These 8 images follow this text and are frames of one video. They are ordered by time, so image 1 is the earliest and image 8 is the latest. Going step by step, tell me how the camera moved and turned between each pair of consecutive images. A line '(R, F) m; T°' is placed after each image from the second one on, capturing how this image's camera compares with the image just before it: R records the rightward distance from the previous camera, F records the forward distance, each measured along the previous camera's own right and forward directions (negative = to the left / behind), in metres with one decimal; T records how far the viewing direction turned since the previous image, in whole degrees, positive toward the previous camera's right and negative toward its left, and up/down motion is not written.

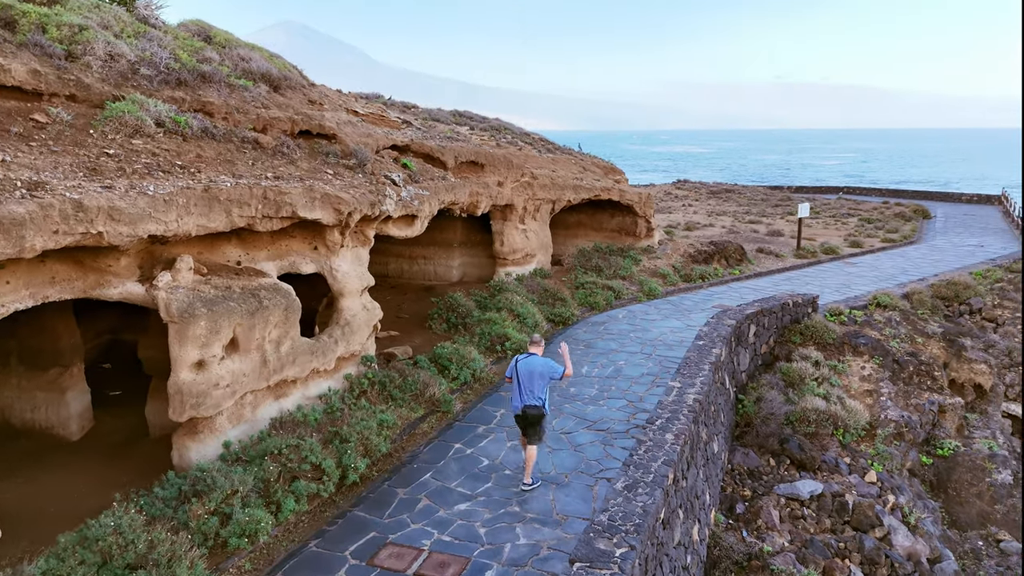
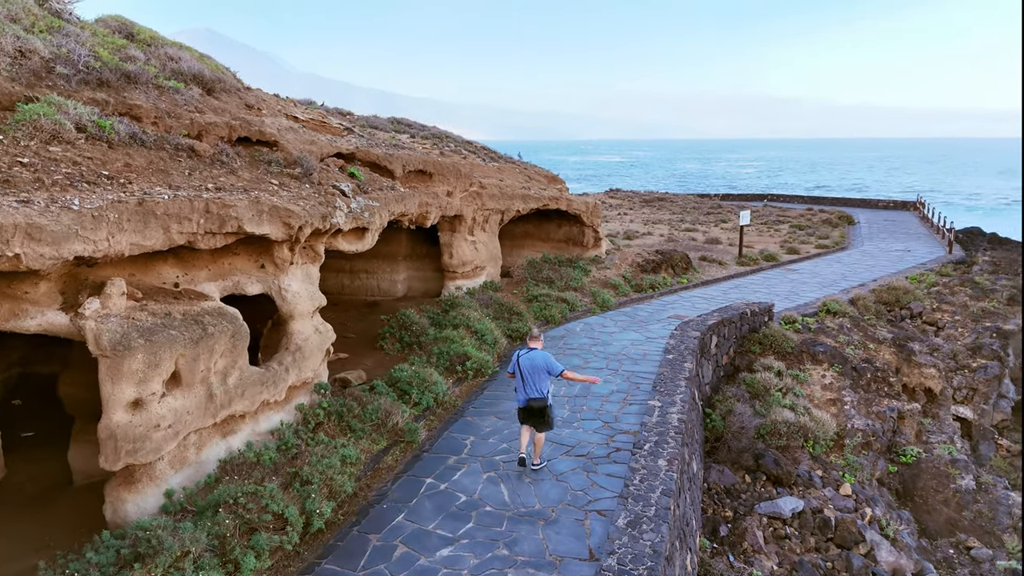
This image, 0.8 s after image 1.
(-0.4, +0.6) m; +6°
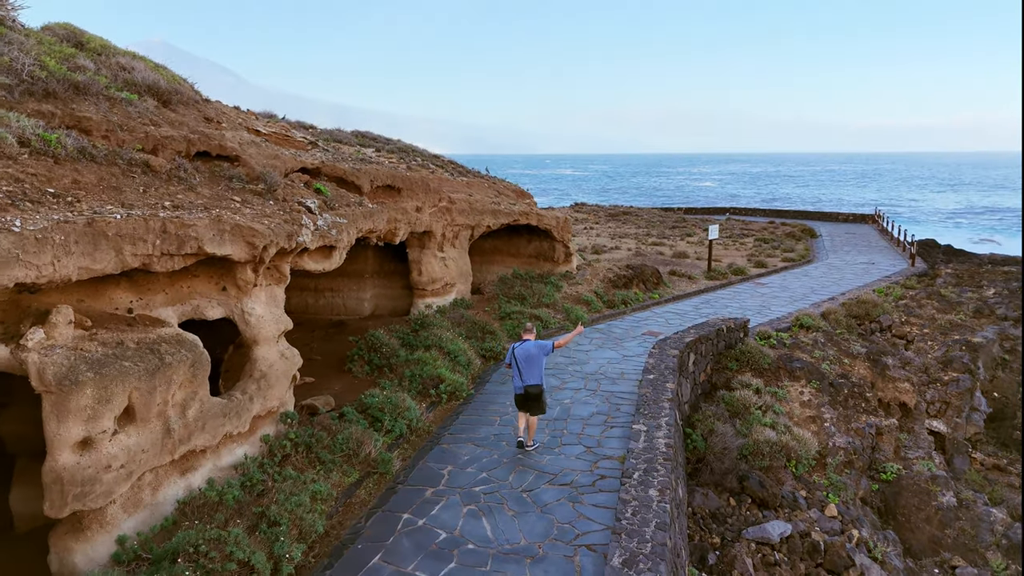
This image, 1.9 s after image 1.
(-0.2, +0.3) m; +3°
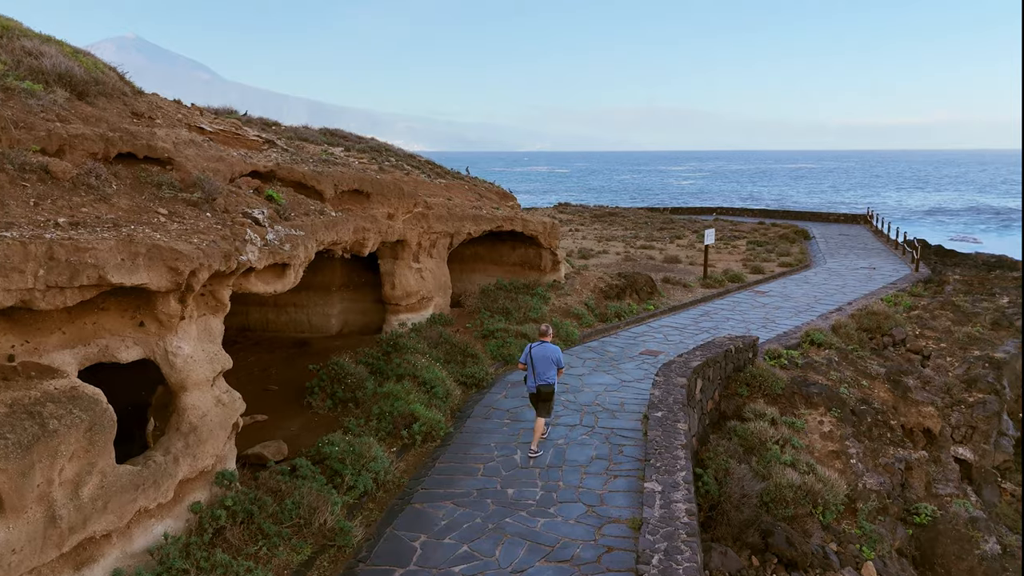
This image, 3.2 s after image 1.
(0.0, +1.3) m; +1°
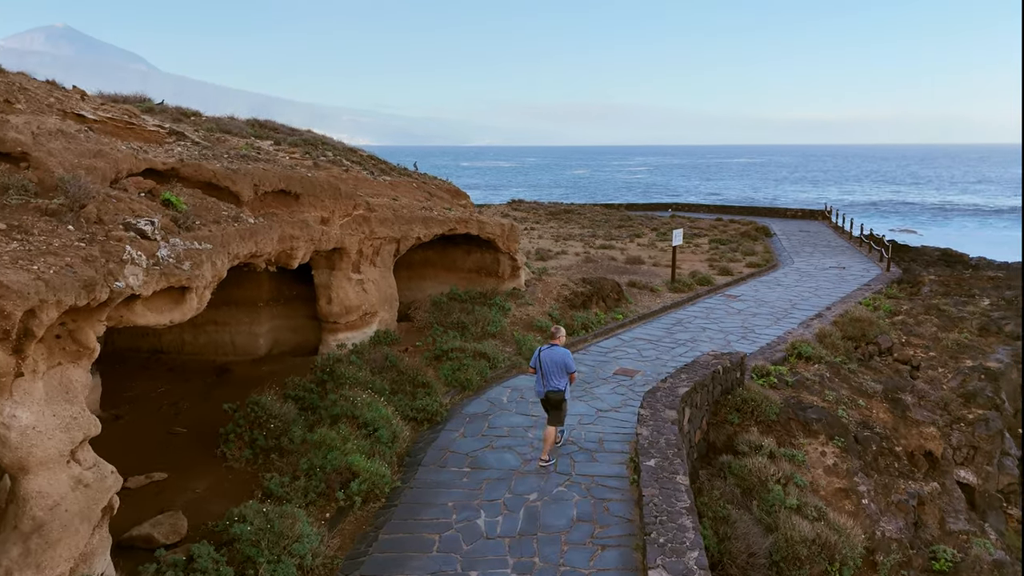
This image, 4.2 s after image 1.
(-0.1, +1.4) m; +4°
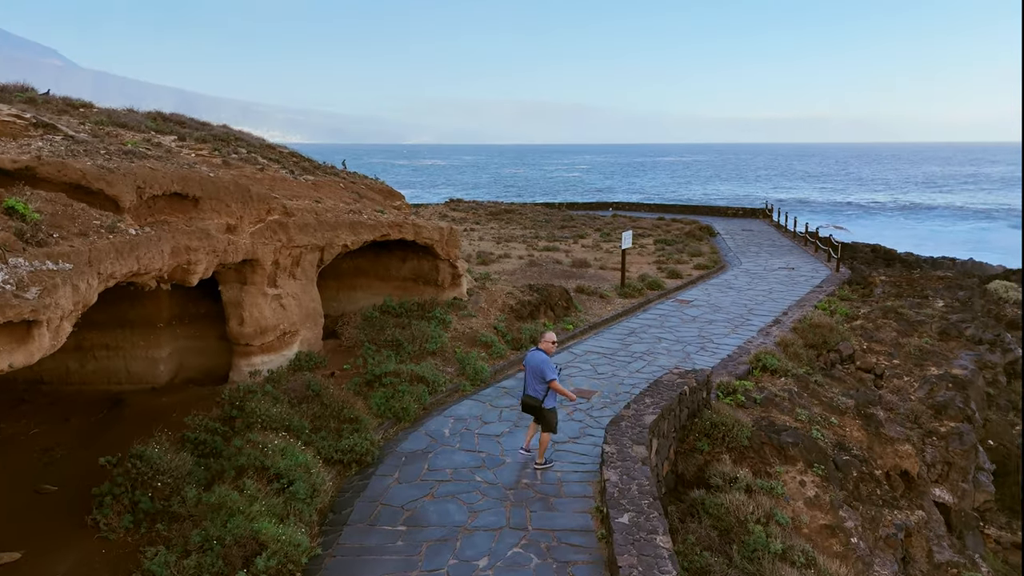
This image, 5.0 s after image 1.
(0.0, +1.1) m; +5°
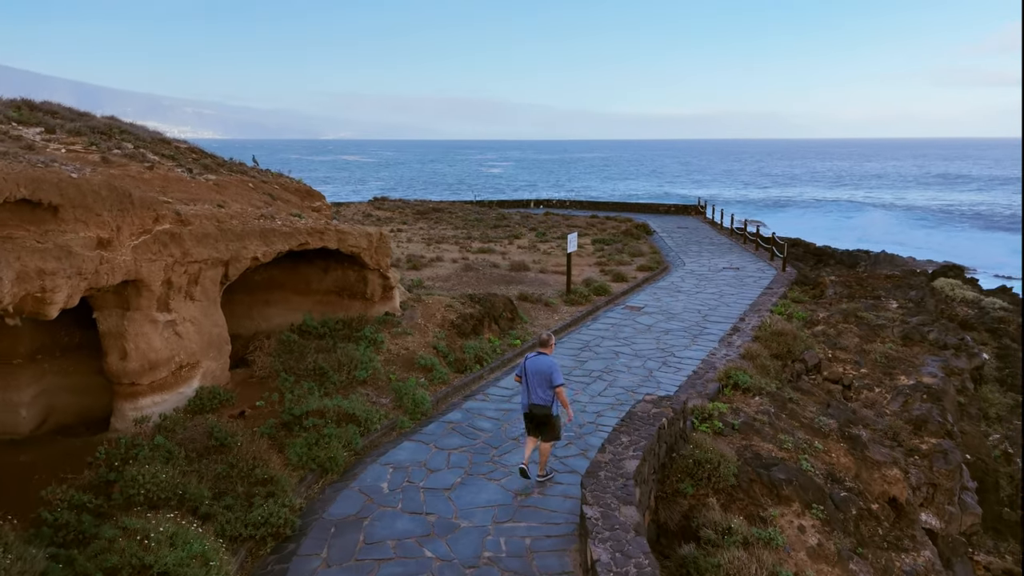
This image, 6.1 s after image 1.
(-0.2, +1.3) m; +6°
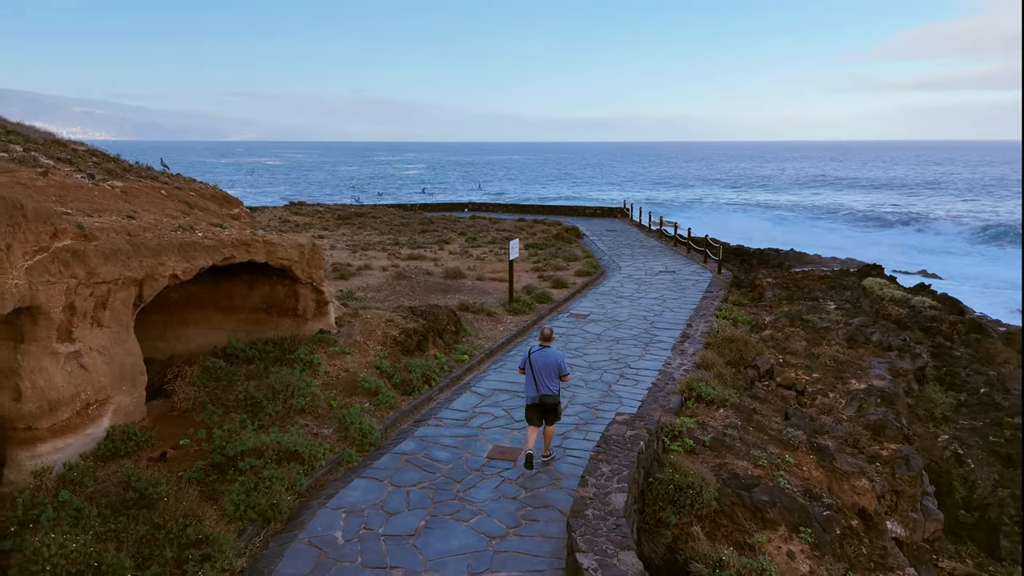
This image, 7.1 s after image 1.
(-0.4, +0.7) m; +6°
